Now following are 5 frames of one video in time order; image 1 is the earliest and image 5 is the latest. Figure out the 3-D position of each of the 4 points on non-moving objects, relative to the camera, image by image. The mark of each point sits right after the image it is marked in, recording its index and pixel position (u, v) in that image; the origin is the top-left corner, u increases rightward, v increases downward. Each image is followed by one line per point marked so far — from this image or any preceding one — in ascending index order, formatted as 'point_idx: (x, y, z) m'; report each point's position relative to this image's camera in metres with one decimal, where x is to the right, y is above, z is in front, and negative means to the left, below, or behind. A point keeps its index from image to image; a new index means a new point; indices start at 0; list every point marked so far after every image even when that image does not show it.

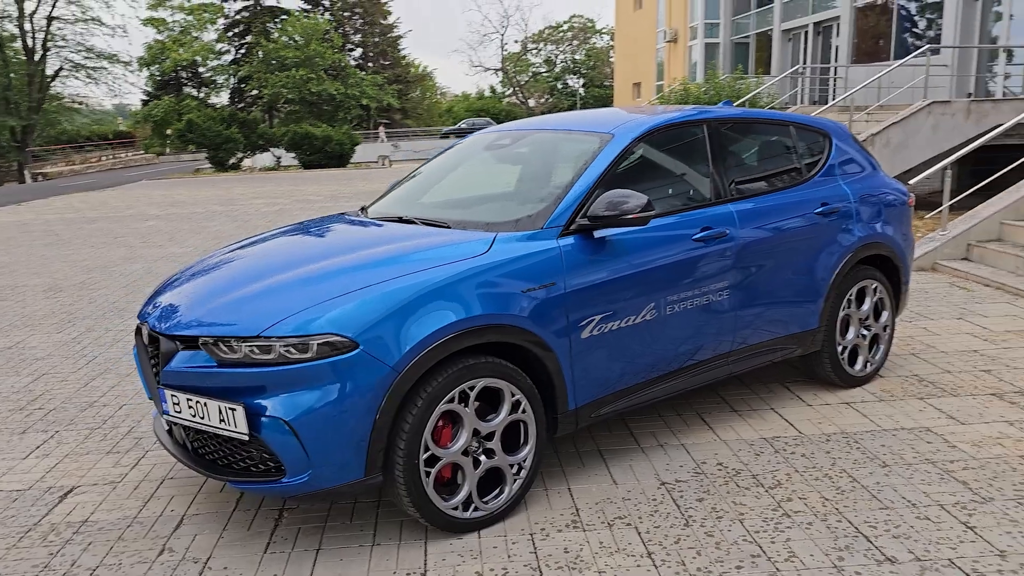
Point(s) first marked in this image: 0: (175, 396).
0: (-1.2, -0.4, +3.0) m
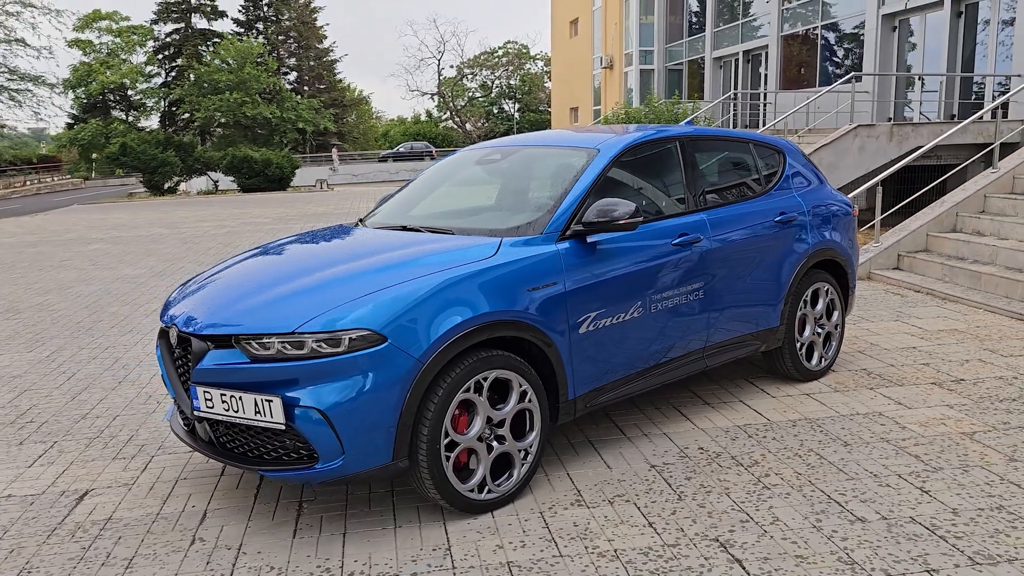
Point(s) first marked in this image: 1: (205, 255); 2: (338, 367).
0: (-1.2, -0.4, +3.3) m
1: (-4.7, +0.5, +13.1) m
2: (-0.6, -0.3, +3.1) m
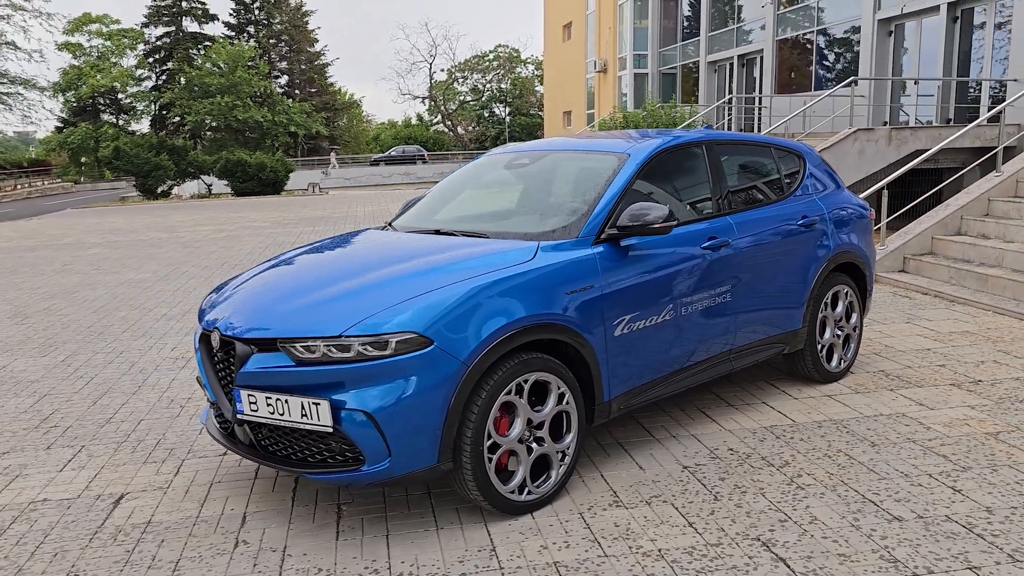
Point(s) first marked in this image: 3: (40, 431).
0: (-1.0, -0.4, +3.3) m
1: (-4.7, +0.4, +13.1) m
2: (-0.5, -0.3, +3.1) m
3: (-2.7, -0.8, +4.8) m
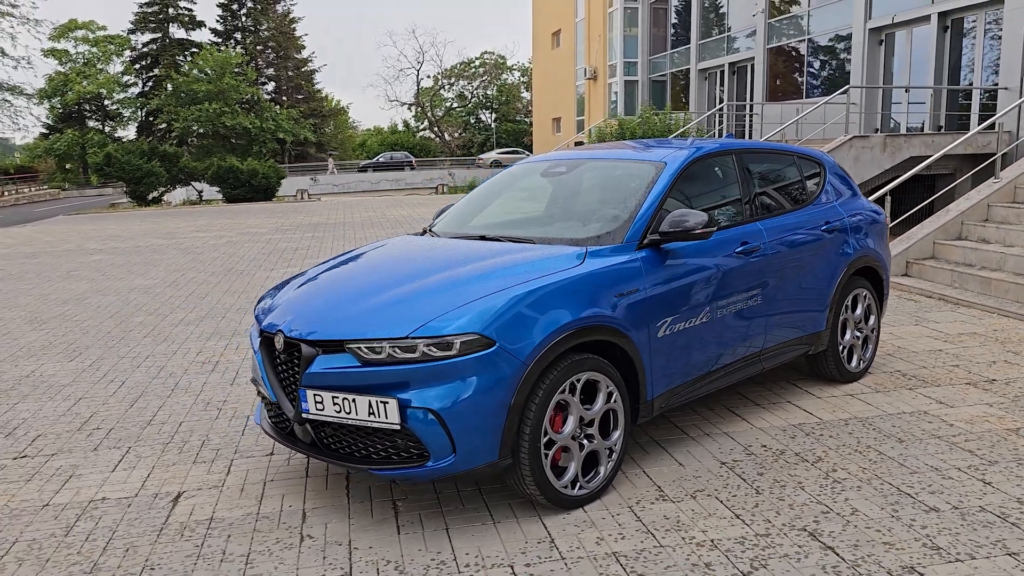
0: (-0.8, -0.4, +3.4) m
1: (-4.6, +0.4, +13.1) m
2: (-0.2, -0.3, +3.3) m
3: (-2.5, -0.8, +4.9) m
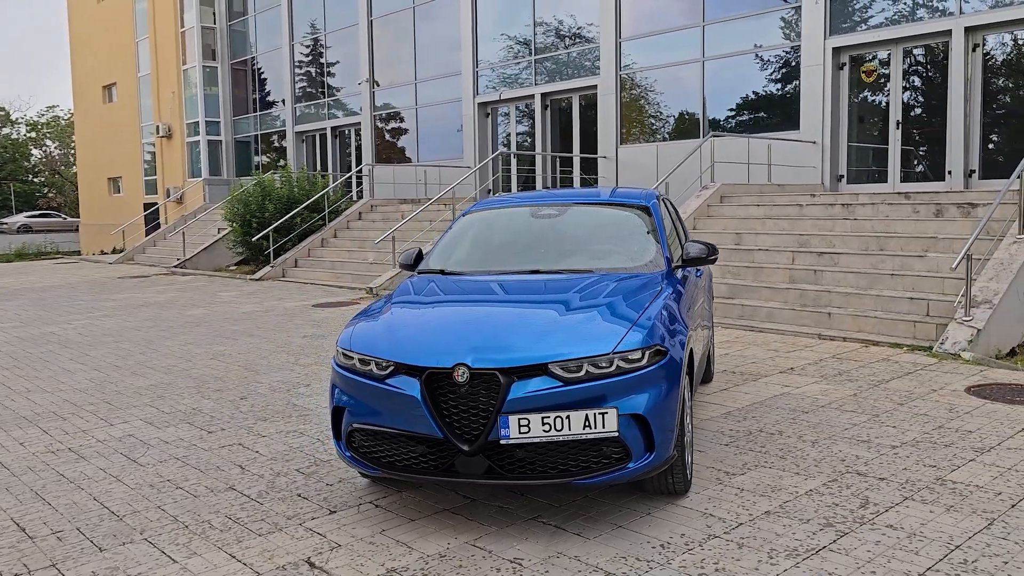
0: (0.0, -0.5, +3.6) m
1: (-8.3, -0.8, +10.0) m
2: (+0.6, -0.4, +3.7) m
3: (-2.2, -1.2, +4.0) m
